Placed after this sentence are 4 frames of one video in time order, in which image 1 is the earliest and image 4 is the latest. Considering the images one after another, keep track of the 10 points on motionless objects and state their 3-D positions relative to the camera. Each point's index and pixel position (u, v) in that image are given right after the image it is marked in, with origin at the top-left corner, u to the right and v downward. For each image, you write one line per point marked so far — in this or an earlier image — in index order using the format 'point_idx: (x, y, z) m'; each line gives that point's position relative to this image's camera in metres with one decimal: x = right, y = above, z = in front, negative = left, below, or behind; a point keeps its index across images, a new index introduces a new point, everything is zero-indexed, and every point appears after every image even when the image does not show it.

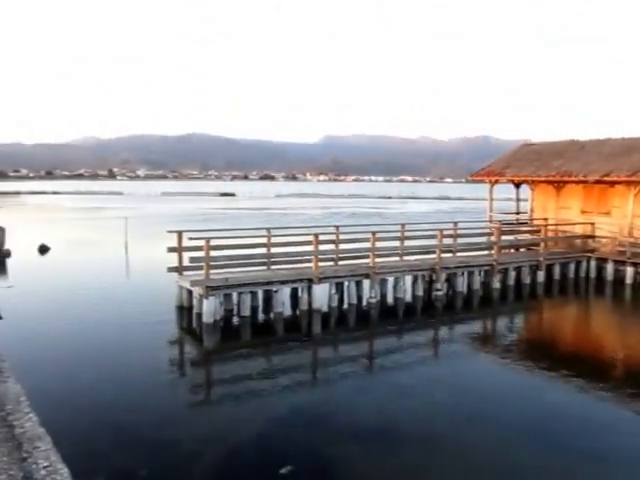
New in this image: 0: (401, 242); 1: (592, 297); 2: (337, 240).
0: (+1.9, 0.0, +15.4) m
1: (+7.9, -1.6, +18.5) m
2: (+0.4, 0.0, +15.5) m
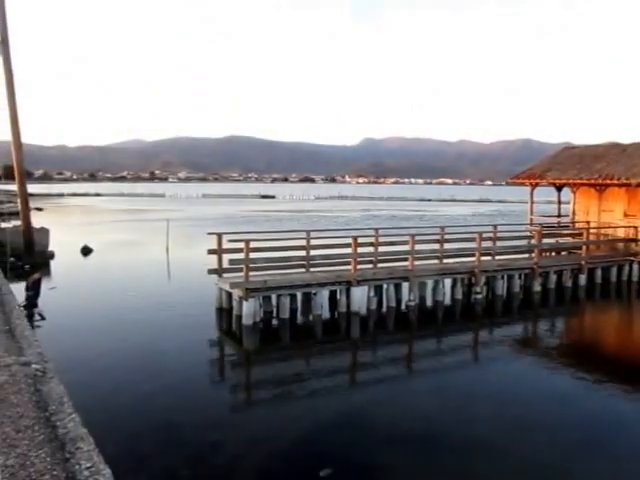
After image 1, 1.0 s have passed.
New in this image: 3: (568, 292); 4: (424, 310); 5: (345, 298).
0: (+2.9, -0.1, +15.4) m
1: (+8.9, -1.7, +18.1) m
2: (+1.3, -0.1, +15.5) m
3: (+7.1, -1.5, +18.4) m
4: (+2.7, -1.9, +17.0) m
5: (+0.6, -1.5, +16.1) m
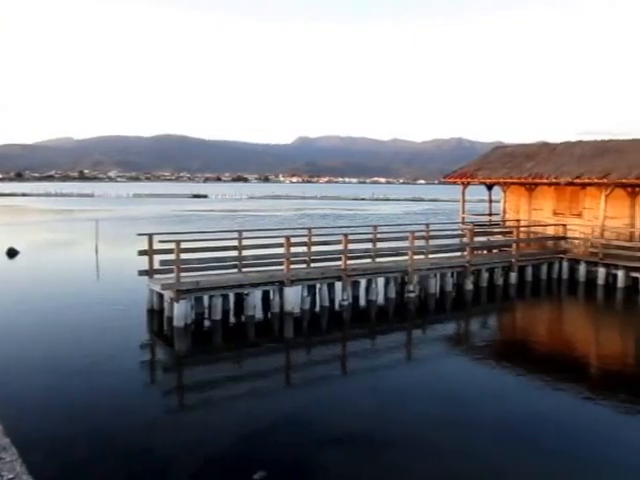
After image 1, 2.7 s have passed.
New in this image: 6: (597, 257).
0: (+1.3, -0.1, +15.3) m
1: (+7.1, -1.6, +18.5) m
2: (-0.3, -0.1, +15.4) m
3: (+5.3, -1.5, +18.7) m
4: (+1.0, -1.9, +17.0) m
5: (-1.1, -1.5, +15.9) m
6: (+8.2, -0.5, +19.0) m
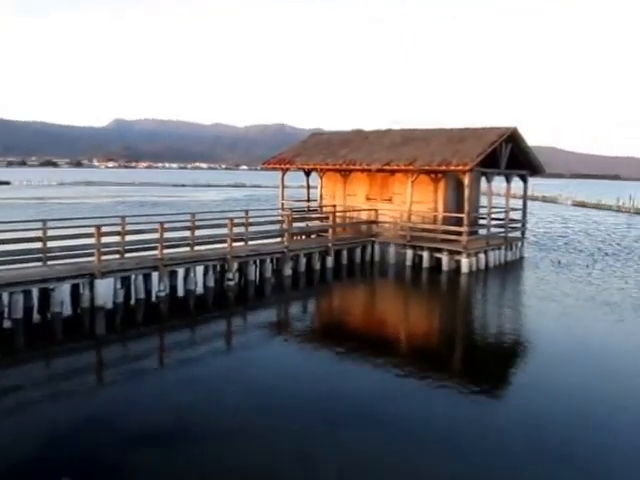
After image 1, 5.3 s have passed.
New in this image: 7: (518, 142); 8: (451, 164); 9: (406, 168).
0: (-3.0, +0.2, +14.9) m
1: (+2.0, -1.1, +19.3) m
2: (-4.6, +0.2, +14.6) m
3: (+0.1, -1.0, +19.1) m
4: (-3.6, -1.6, +16.4) m
5: (-5.4, -1.2, +14.9) m
6: (+2.9, 0.0, +20.0) m
7: (+6.3, +3.0, +19.7) m
8: (+3.9, +2.2, +18.2) m
9: (+2.7, +2.2, +19.1) m
